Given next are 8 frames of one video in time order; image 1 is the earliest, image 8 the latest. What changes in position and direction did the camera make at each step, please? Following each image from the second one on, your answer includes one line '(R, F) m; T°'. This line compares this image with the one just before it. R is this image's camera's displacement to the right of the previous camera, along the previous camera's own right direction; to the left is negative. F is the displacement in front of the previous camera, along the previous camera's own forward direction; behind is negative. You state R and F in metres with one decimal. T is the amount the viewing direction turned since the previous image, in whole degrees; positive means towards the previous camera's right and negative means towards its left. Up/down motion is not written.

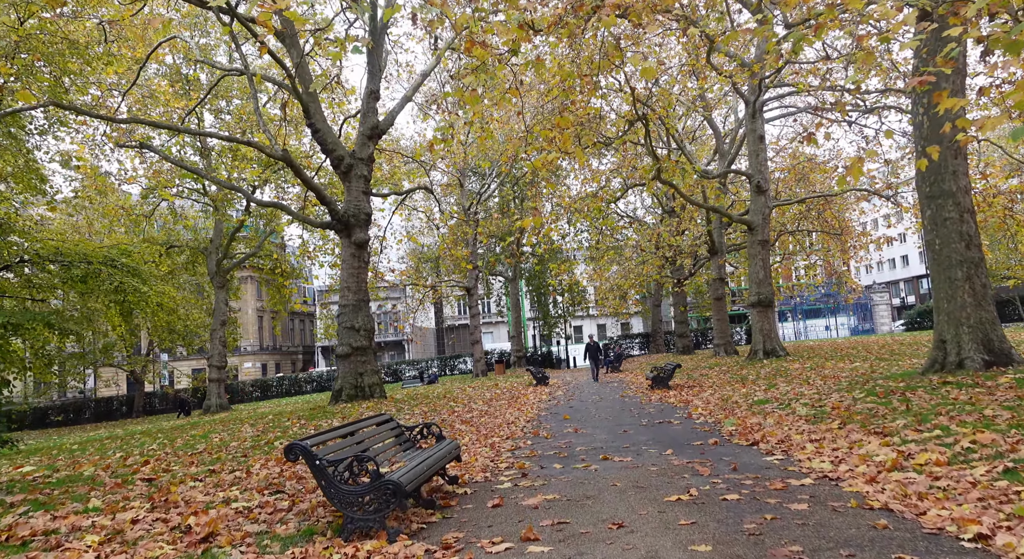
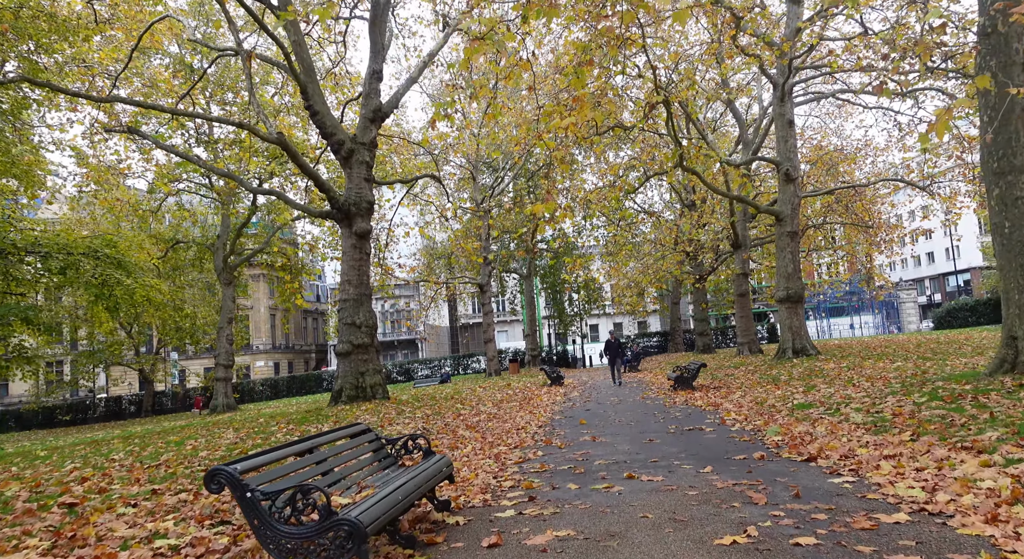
(+0.1, +0.9) m; -1°
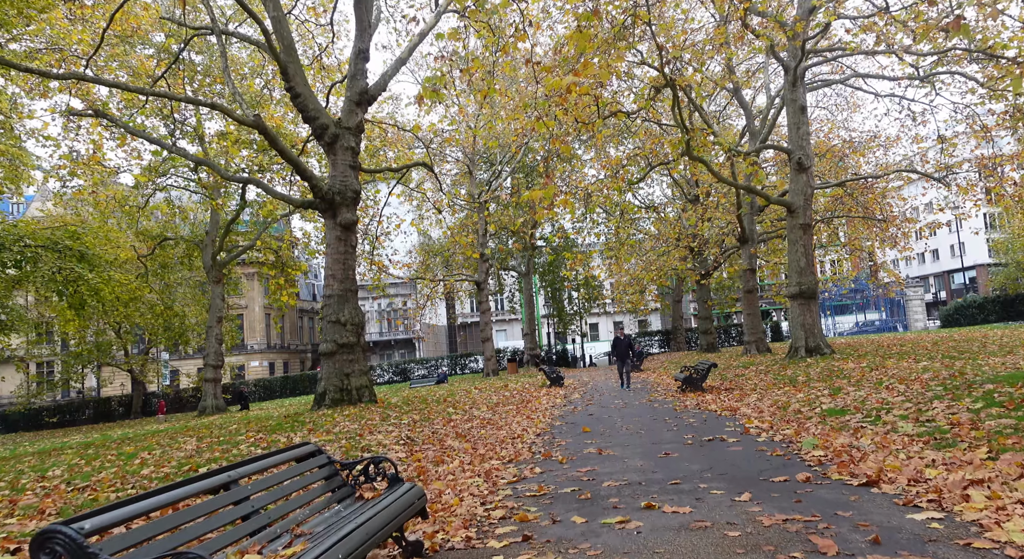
(0.0, +0.9) m; 0°
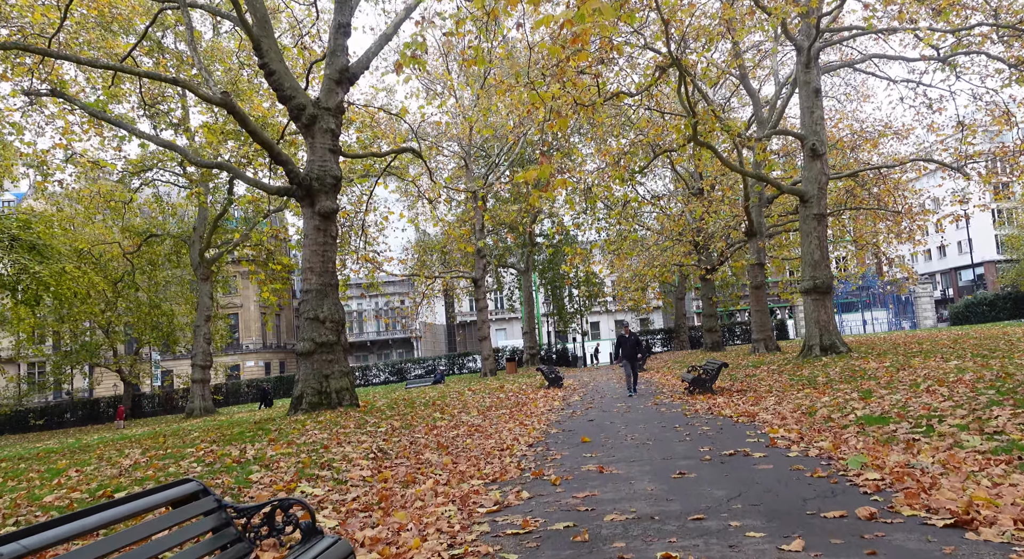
(+0.1, +0.9) m; 0°
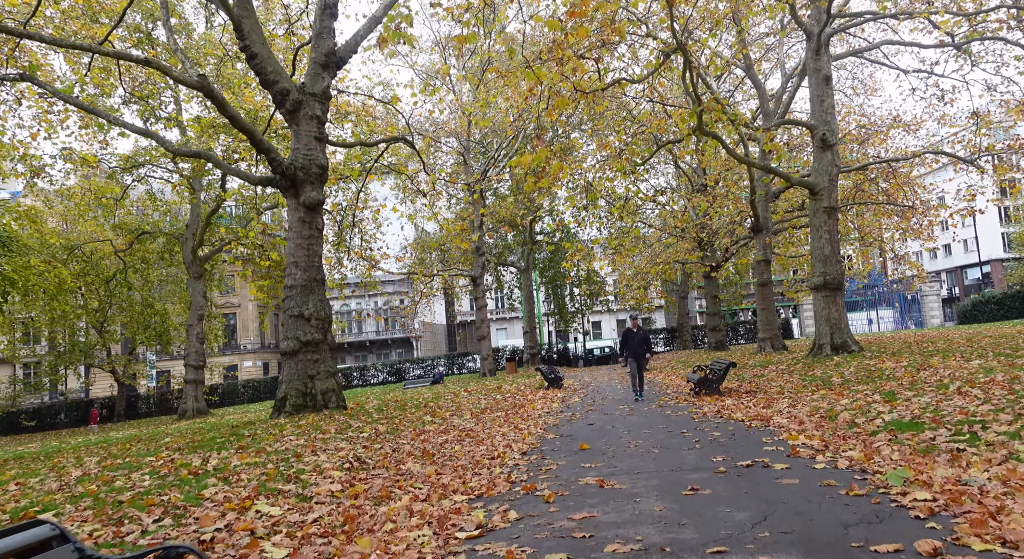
(+0.1, +0.6) m; 0°
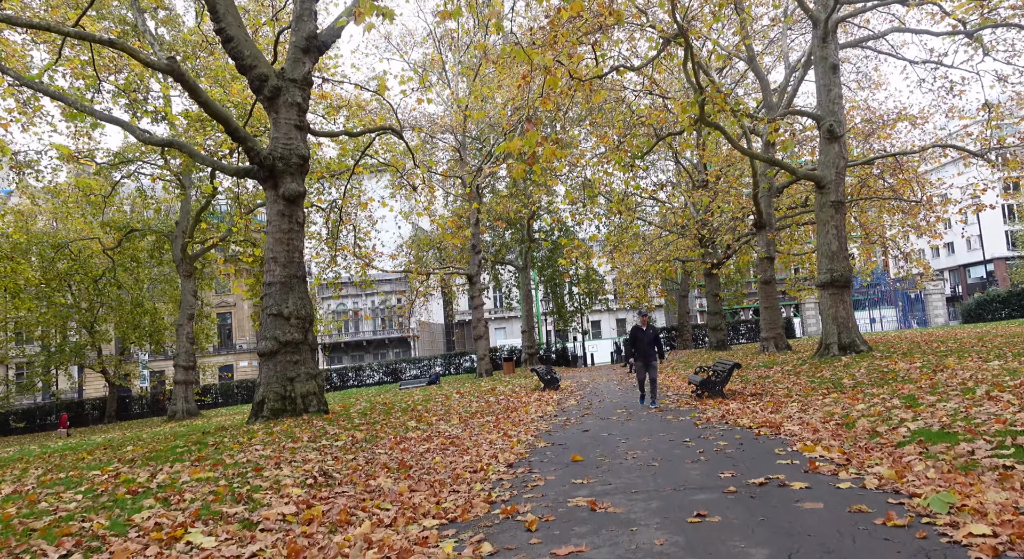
(+0.1, +0.6) m; 0°
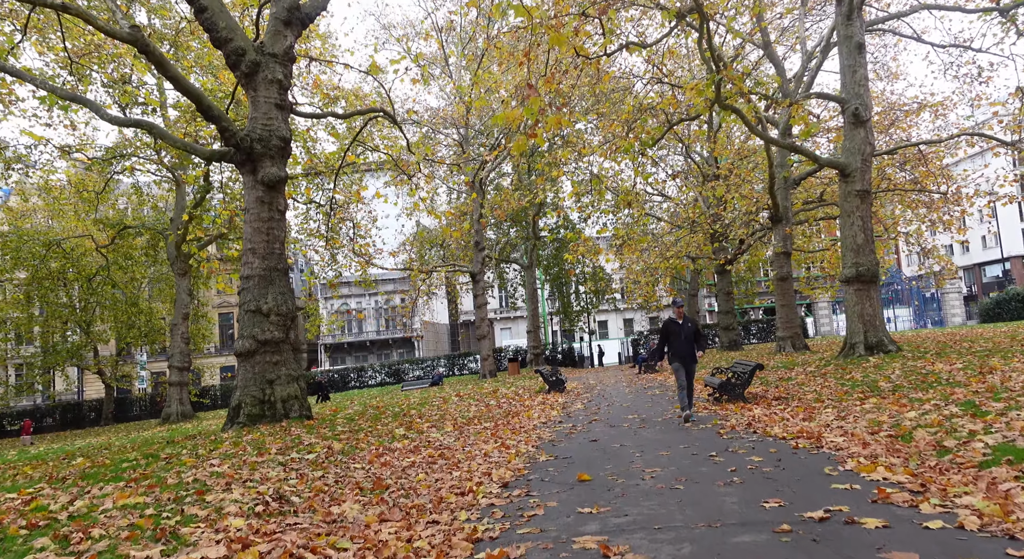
(+0.1, +0.9) m; -1°
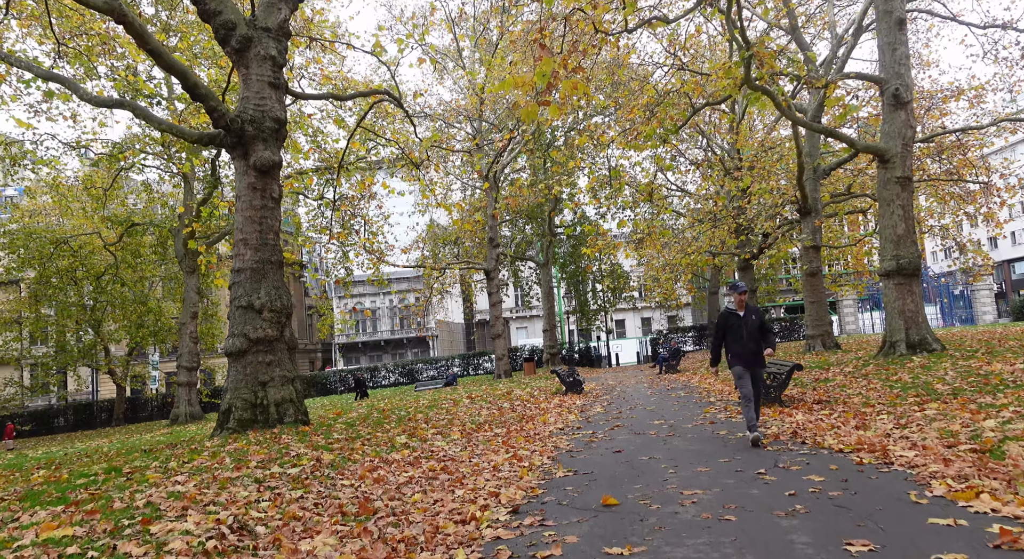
(0.0, +0.8) m; -1°
